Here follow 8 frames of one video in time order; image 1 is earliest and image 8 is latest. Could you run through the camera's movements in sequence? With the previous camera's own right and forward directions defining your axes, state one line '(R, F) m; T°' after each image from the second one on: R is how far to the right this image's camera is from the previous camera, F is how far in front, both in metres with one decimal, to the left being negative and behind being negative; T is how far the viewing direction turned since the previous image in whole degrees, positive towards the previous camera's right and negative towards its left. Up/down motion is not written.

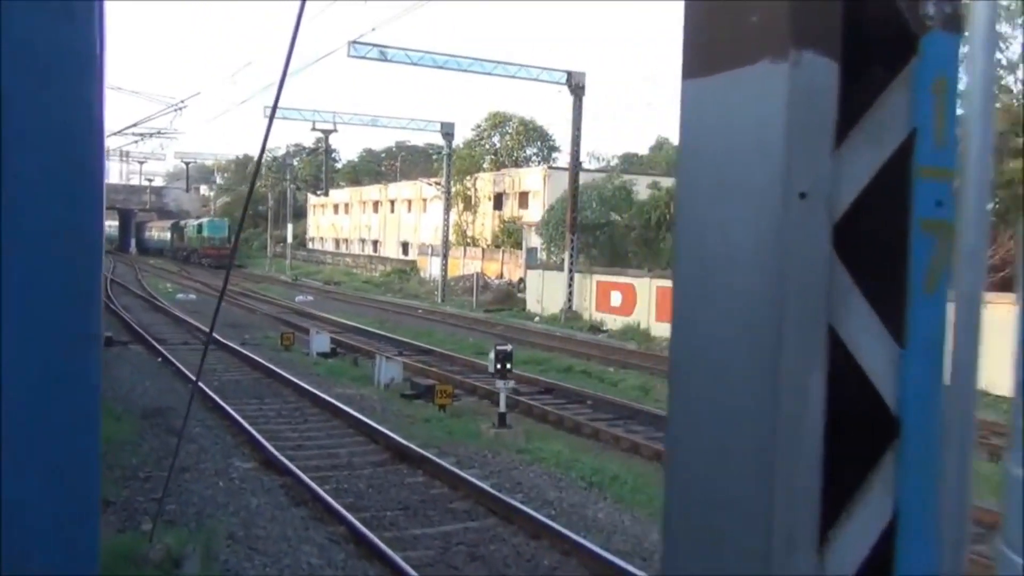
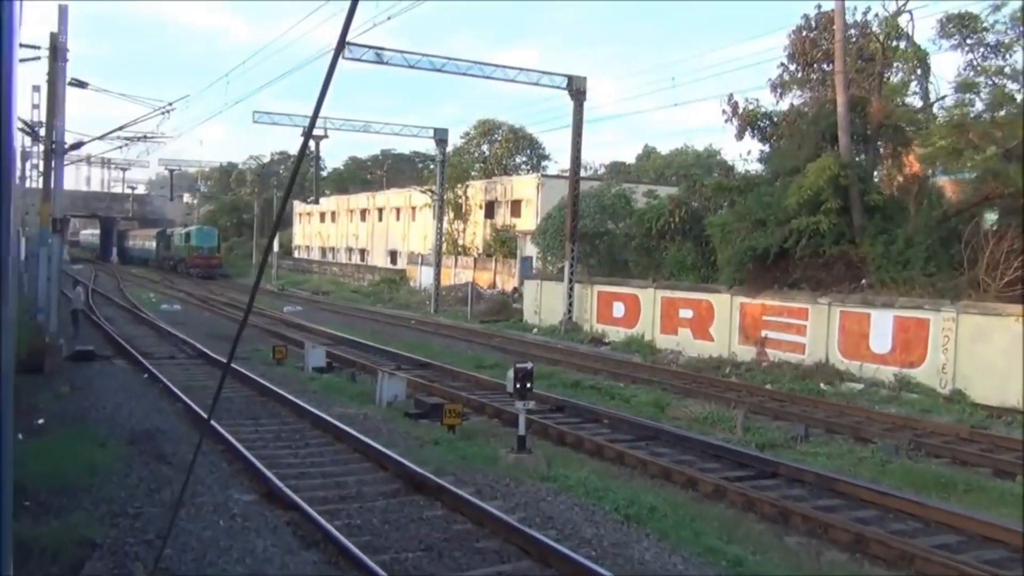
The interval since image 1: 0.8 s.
(-0.4, +0.8) m; +1°
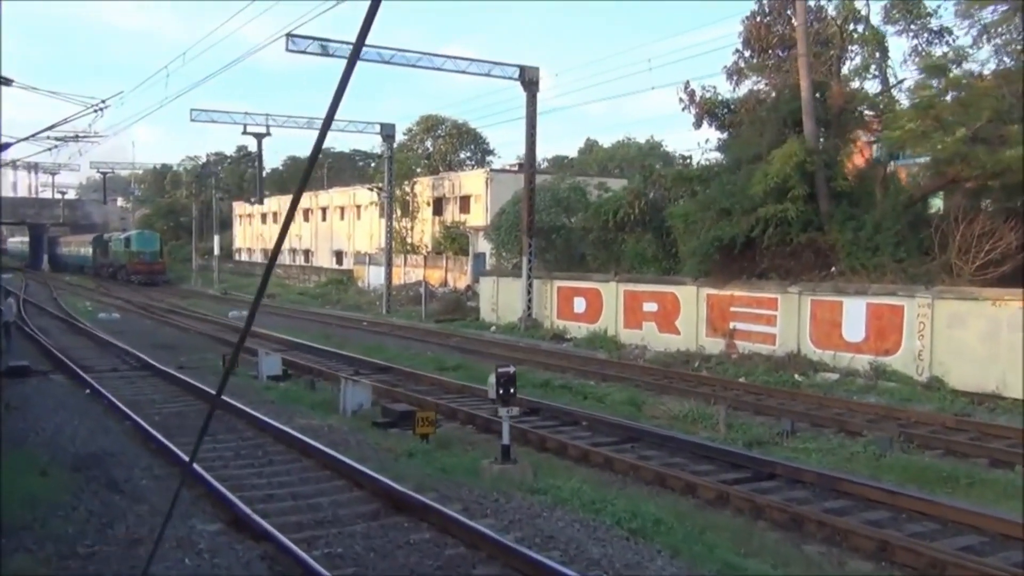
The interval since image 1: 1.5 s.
(-0.3, +0.7) m; +3°
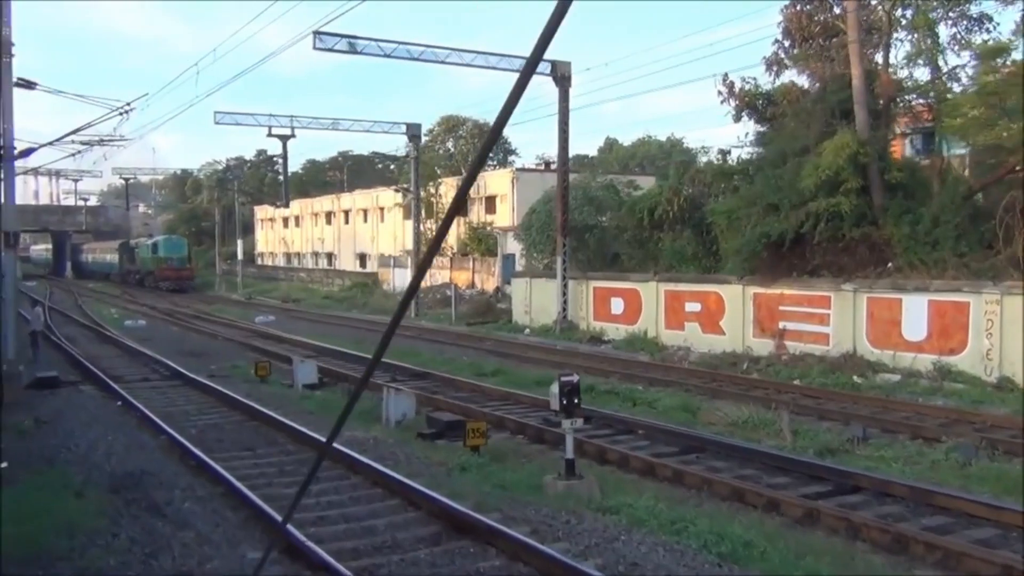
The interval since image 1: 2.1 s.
(-0.4, +0.6) m; -1°
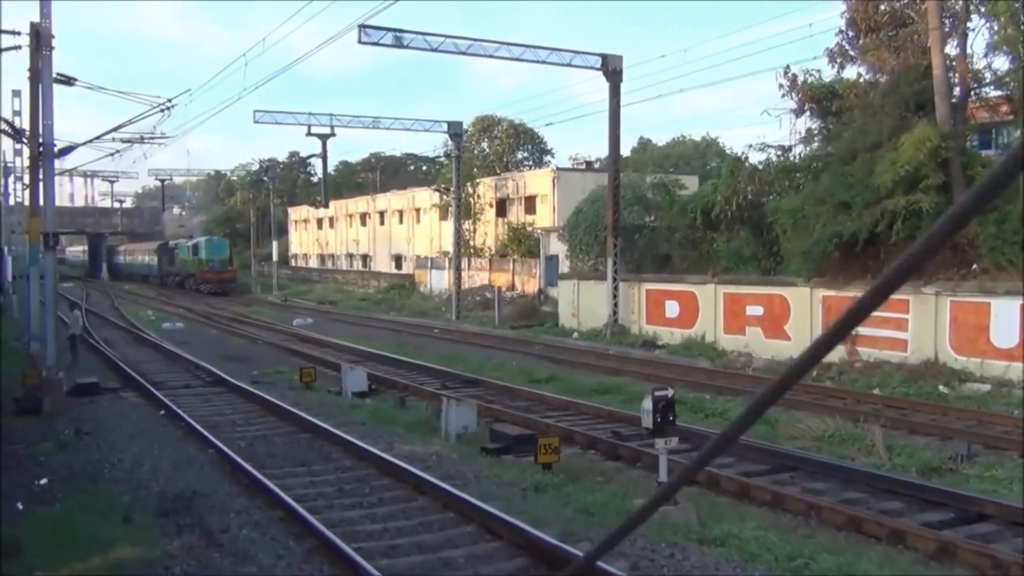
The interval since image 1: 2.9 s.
(-0.5, +0.8) m; -2°
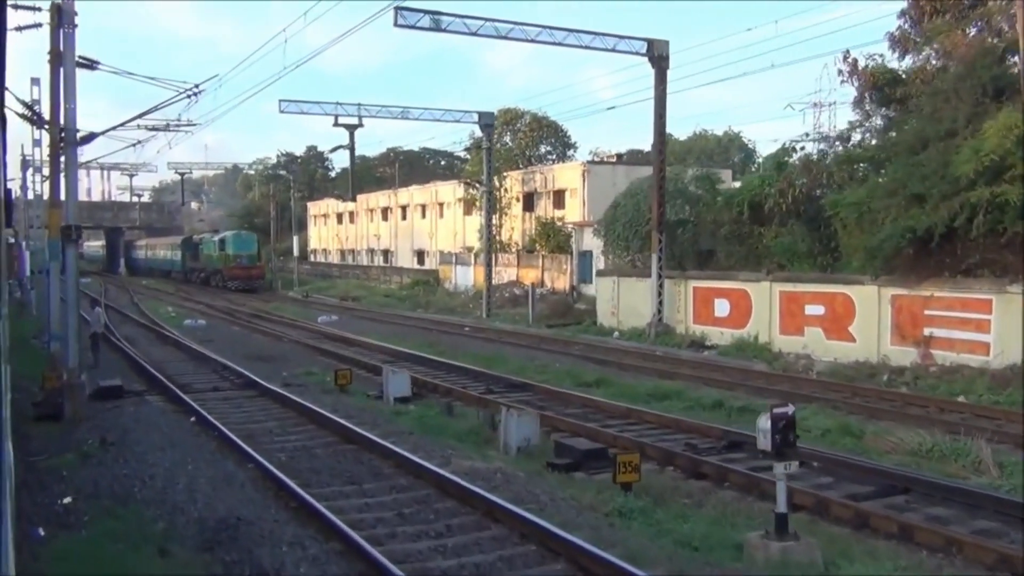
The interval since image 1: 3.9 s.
(-0.6, +1.0) m; -1°
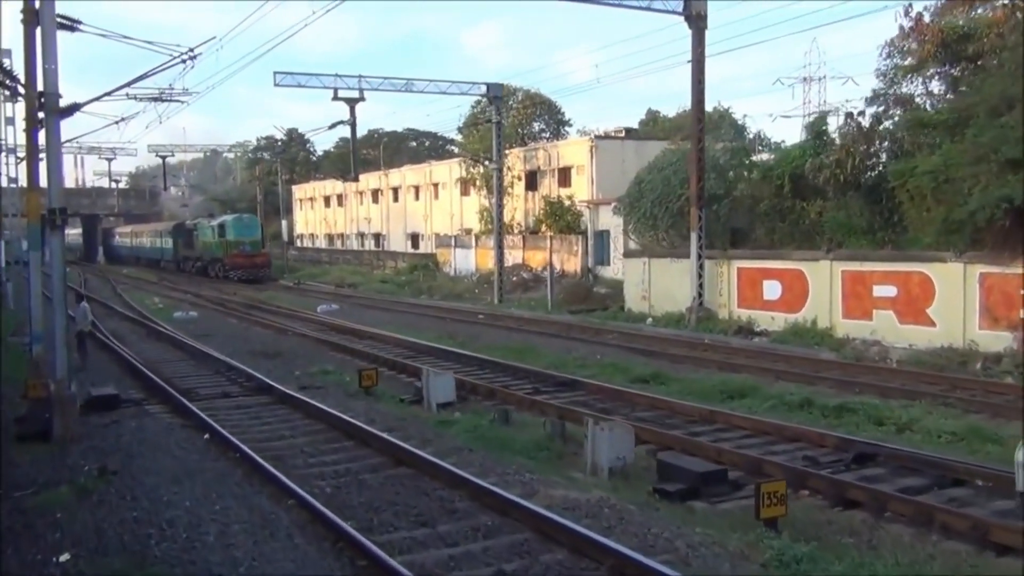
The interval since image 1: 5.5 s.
(-0.9, +1.8) m; +1°
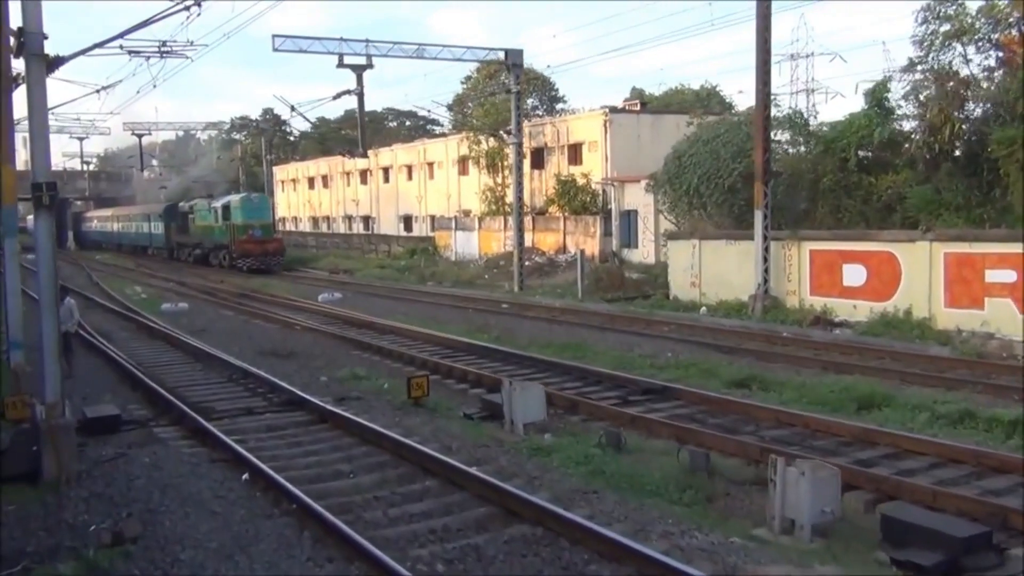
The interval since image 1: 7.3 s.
(-1.2, +2.2) m; +2°
